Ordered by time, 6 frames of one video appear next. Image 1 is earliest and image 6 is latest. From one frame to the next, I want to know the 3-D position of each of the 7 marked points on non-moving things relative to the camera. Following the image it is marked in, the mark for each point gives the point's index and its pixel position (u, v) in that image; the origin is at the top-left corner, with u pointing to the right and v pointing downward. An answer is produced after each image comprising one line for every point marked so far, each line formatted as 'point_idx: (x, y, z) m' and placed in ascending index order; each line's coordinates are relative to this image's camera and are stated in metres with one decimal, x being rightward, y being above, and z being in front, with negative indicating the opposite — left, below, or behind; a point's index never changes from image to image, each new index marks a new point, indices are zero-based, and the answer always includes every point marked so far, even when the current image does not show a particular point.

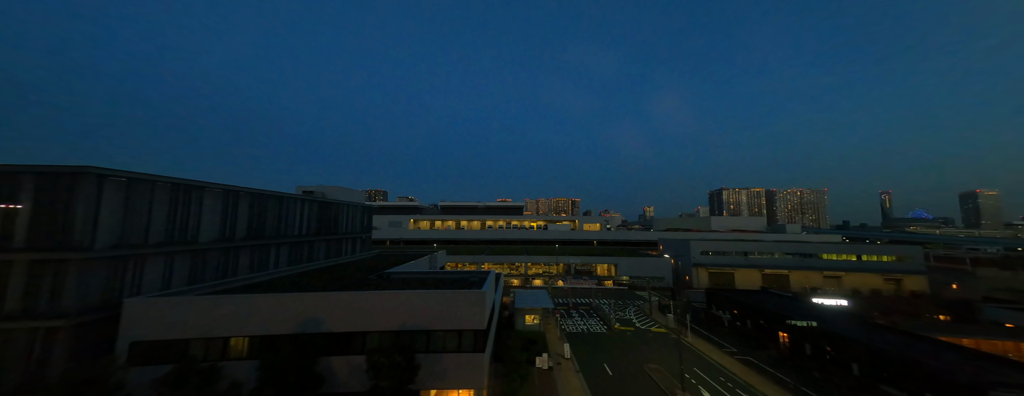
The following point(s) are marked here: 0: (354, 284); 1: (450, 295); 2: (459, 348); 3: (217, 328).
0: (-7.6, -4.1, +15.5) m
1: (-2.2, -3.4, +11.5) m
2: (-1.8, -5.3, +11.4) m
3: (-9.7, -4.3, +10.6) m
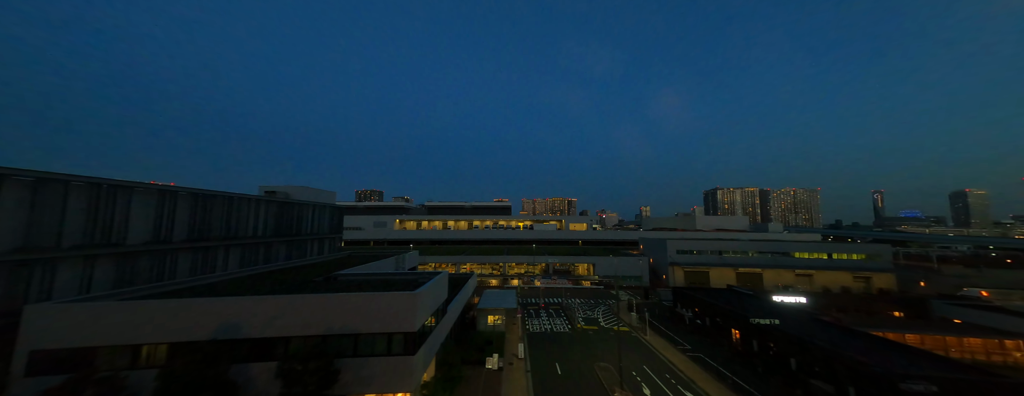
0: (-10.2, -4.1, +15.2) m
1: (-4.6, -3.5, +11.3) m
2: (-4.3, -5.3, +11.2) m
3: (-12.1, -4.3, +10.2) m
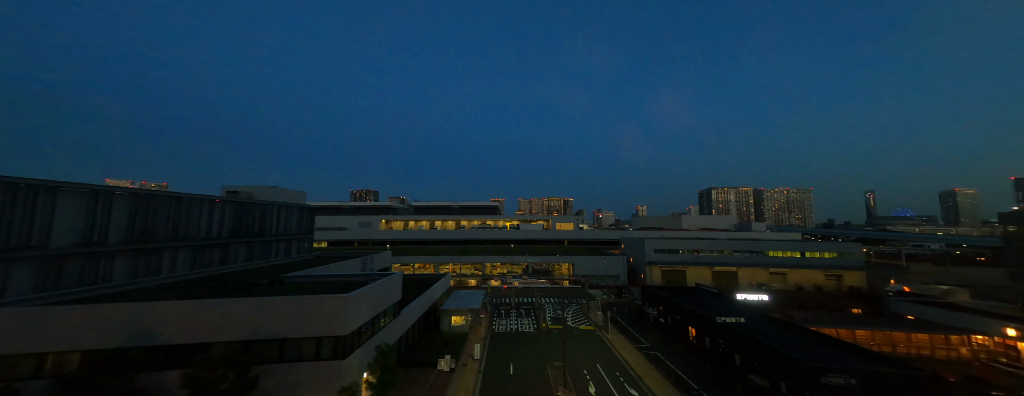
0: (-12.6, -4.2, +14.8) m
1: (-7.0, -3.5, +11.0) m
2: (-6.6, -5.3, +10.9) m
3: (-14.4, -4.3, +9.7) m
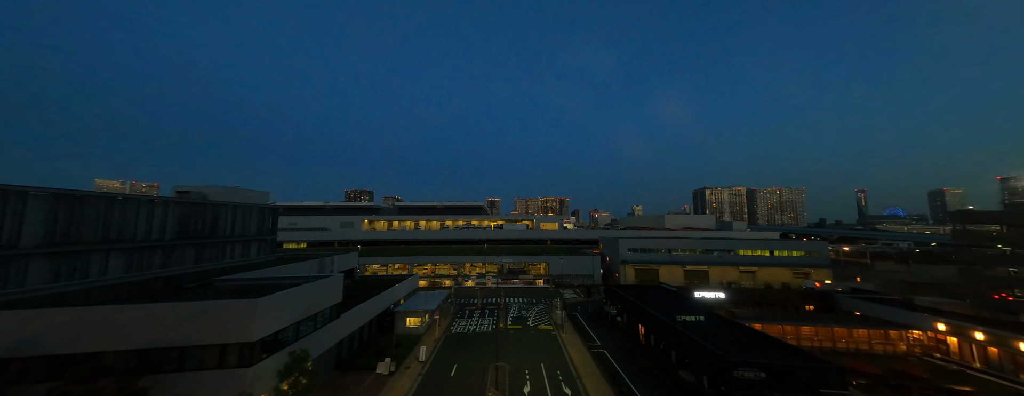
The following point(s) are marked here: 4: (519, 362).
0: (-15.6, -4.2, +14.2) m
1: (-9.8, -3.5, +10.6) m
2: (-9.4, -5.3, +10.6) m
3: (-17.2, -4.4, +9.1) m
4: (+0.4, -9.1, +17.9) m
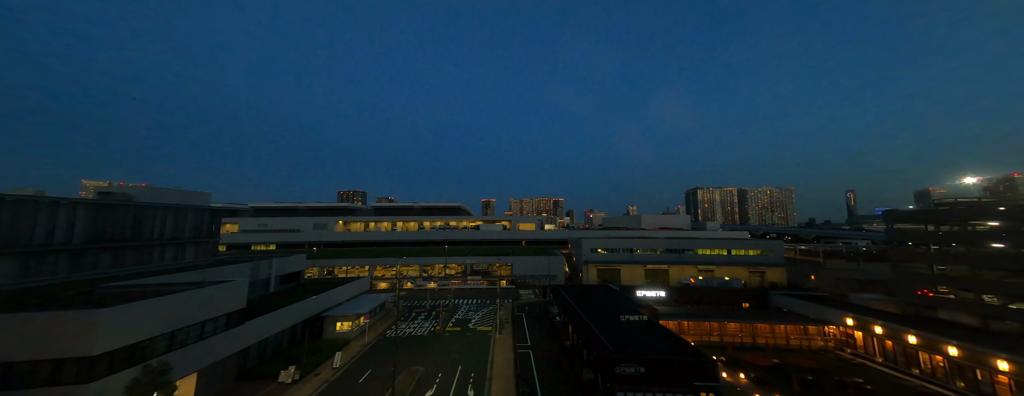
0: (-19.9, -4.2, +13.3) m
1: (-14.0, -3.6, +10.0) m
2: (-13.6, -5.4, +10.0) m
3: (-21.3, -4.4, +8.2) m
4: (-4.2, -9.2, +17.7) m
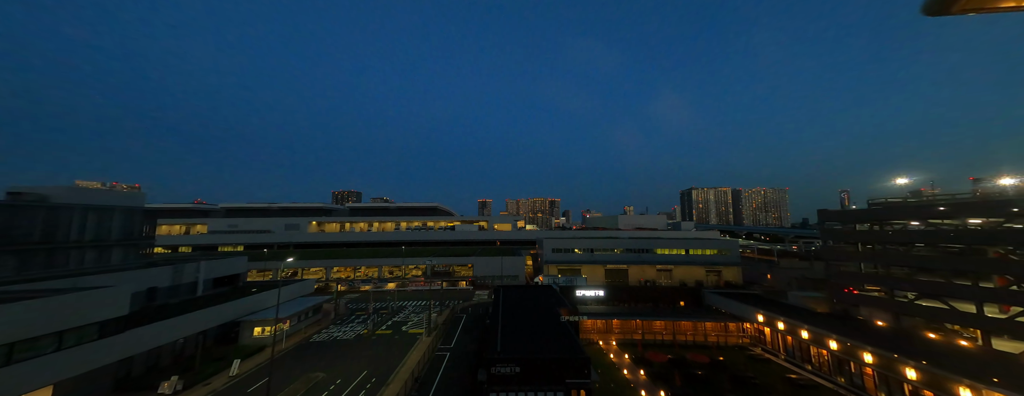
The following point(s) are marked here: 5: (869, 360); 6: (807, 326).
0: (-24.8, -4.3, +12.5) m
1: (-18.7, -3.6, +9.4) m
2: (-18.3, -5.5, +9.4) m
3: (-26.0, -4.5, +7.3) m
4: (-9.2, -9.3, +17.5) m
5: (+17.1, -7.8, +15.5) m
6: (+17.2, -7.5, +18.8) m
